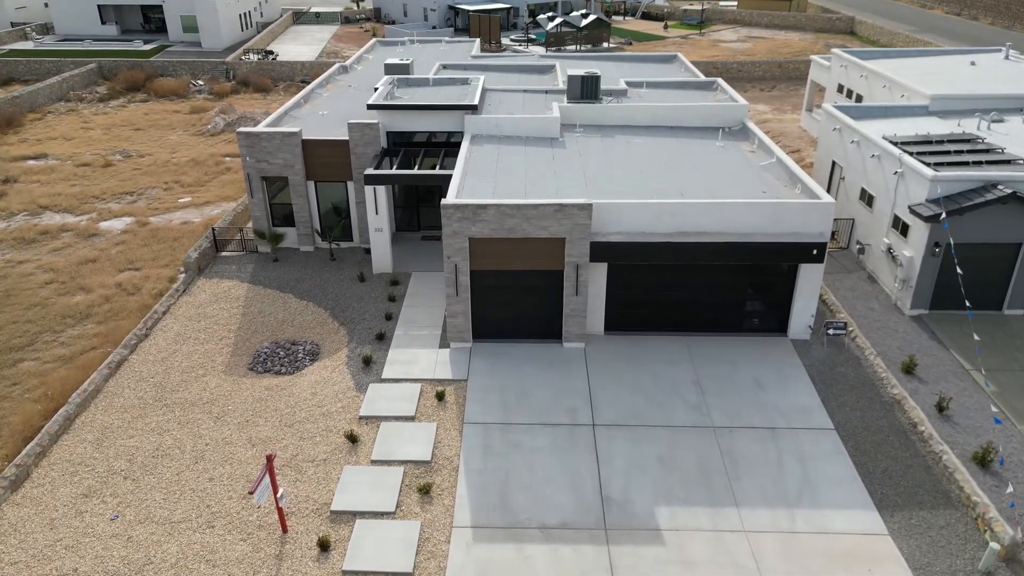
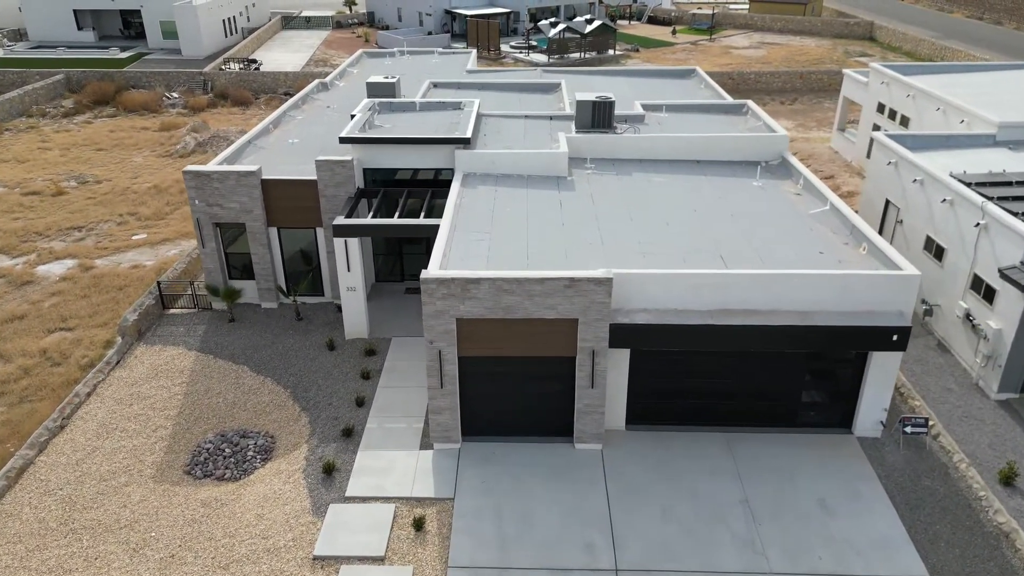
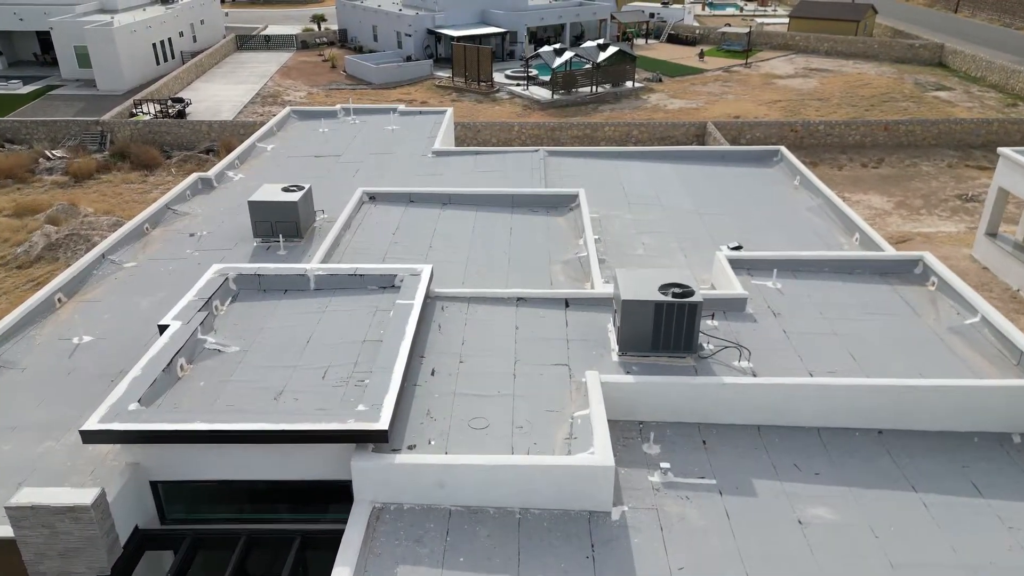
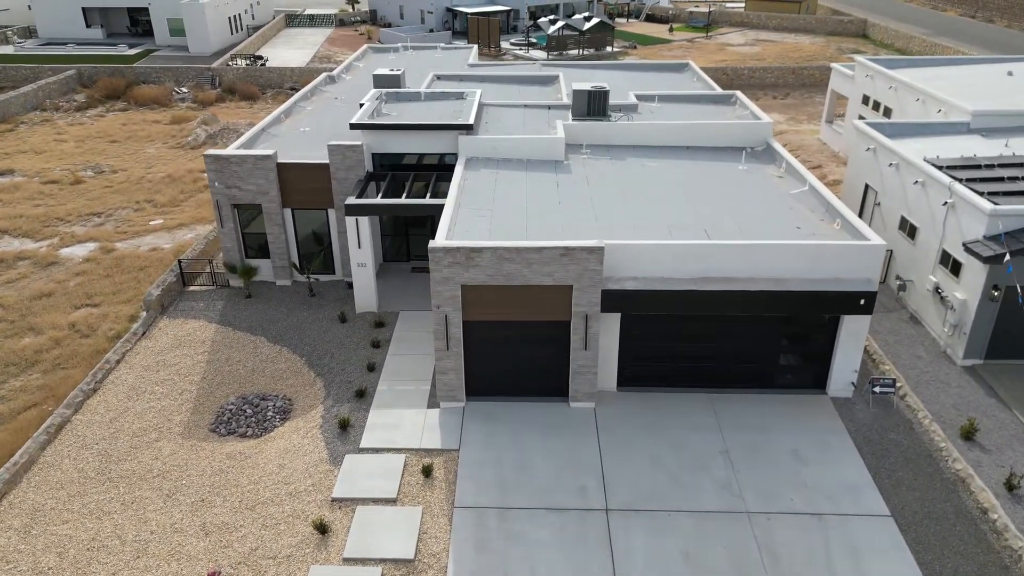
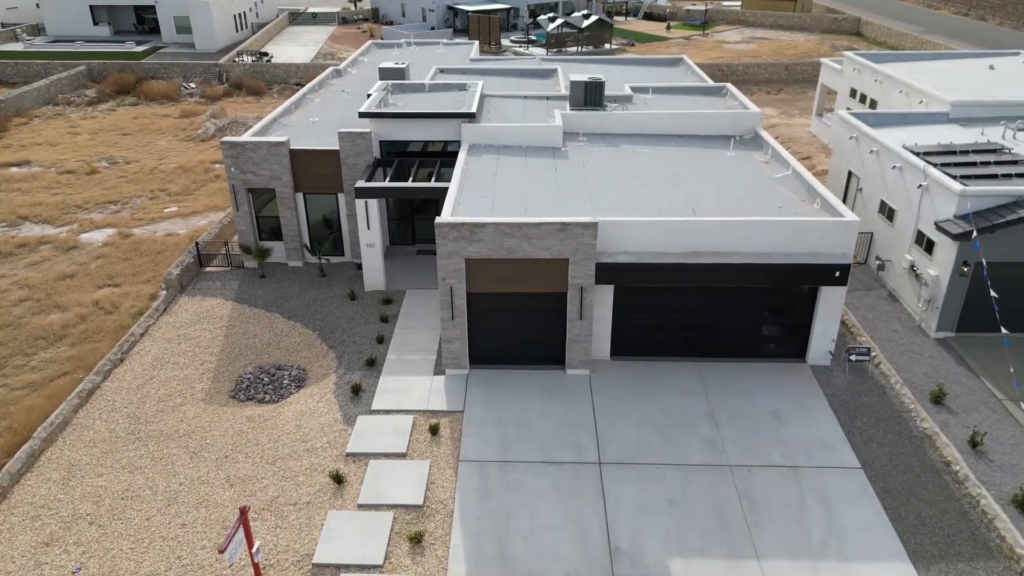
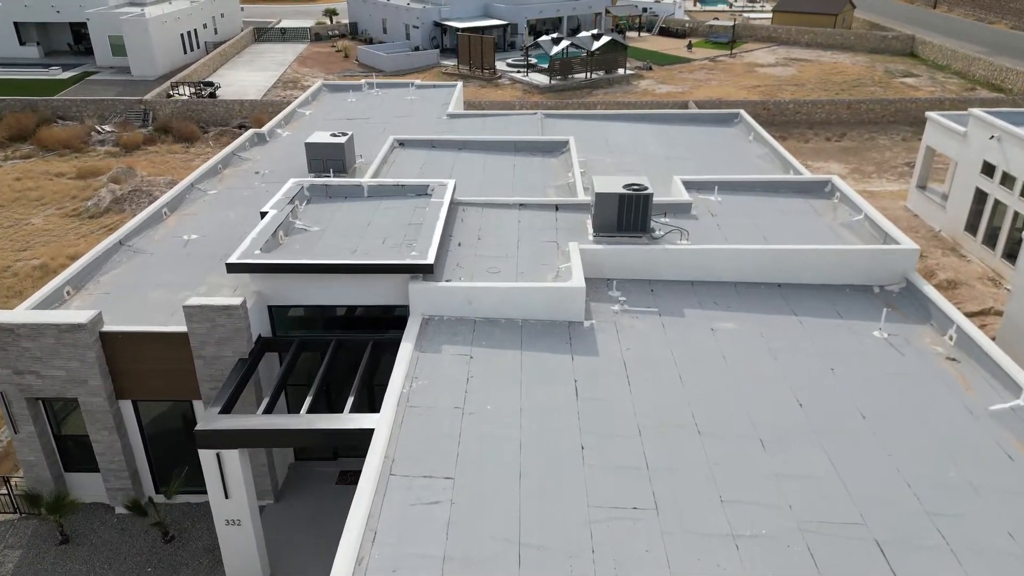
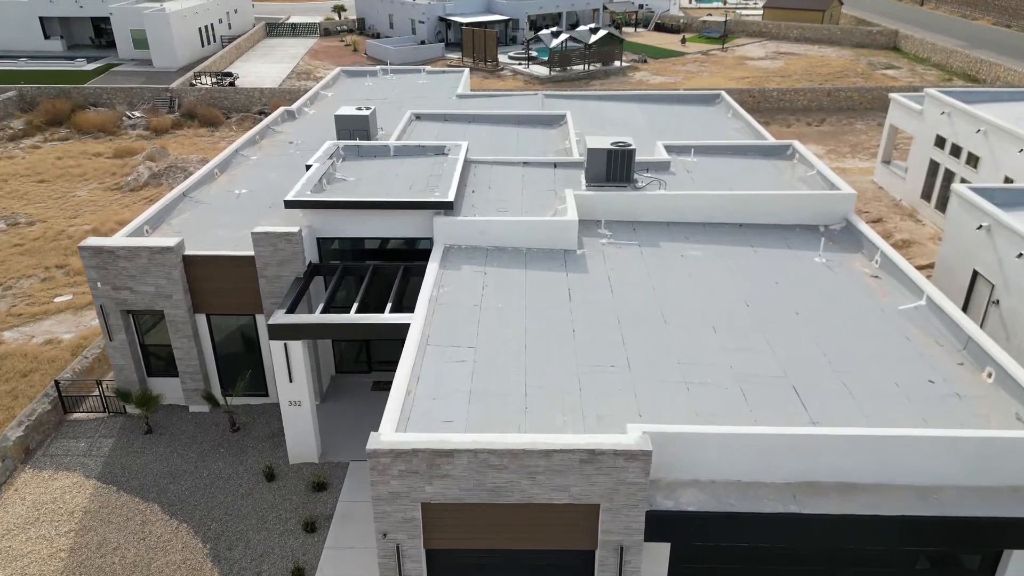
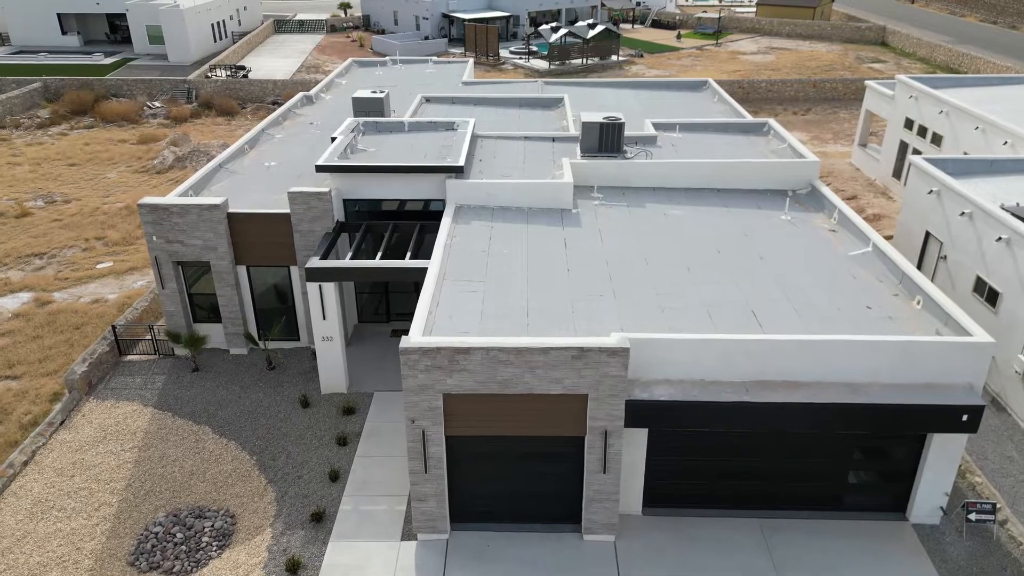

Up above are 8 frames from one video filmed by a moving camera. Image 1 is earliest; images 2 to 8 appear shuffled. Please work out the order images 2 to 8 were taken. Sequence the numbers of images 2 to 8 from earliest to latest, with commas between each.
5, 4, 2, 8, 7, 6, 3
